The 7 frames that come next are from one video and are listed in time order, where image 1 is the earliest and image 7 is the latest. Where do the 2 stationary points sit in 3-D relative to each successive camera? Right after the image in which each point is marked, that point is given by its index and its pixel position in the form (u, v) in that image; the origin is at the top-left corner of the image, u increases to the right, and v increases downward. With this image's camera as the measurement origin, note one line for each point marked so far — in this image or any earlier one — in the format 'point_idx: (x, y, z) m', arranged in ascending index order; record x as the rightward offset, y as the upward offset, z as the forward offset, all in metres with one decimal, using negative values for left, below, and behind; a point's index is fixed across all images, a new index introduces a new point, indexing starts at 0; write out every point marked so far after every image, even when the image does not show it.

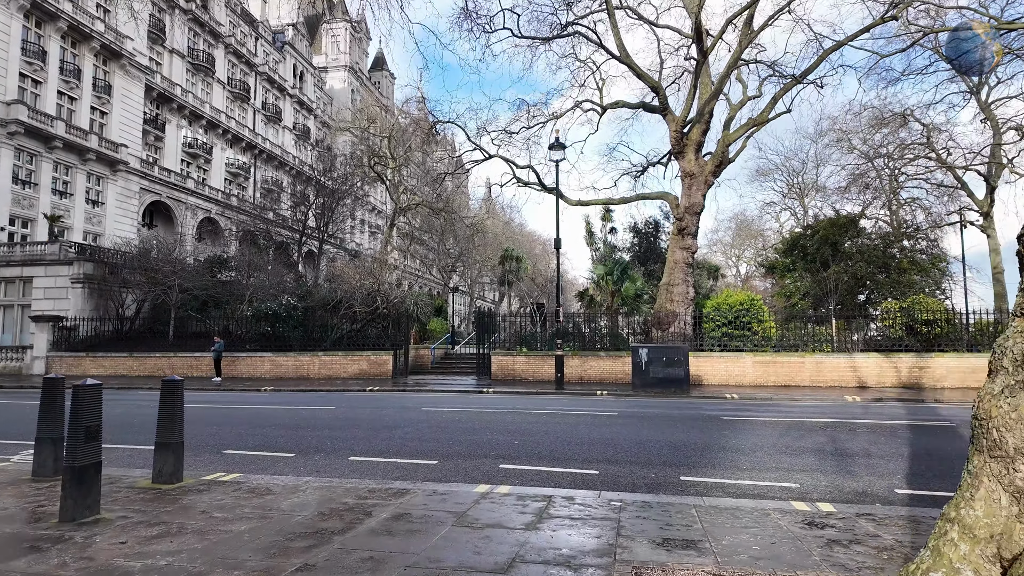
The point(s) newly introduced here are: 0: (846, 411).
0: (+6.8, -2.5, +11.9) m
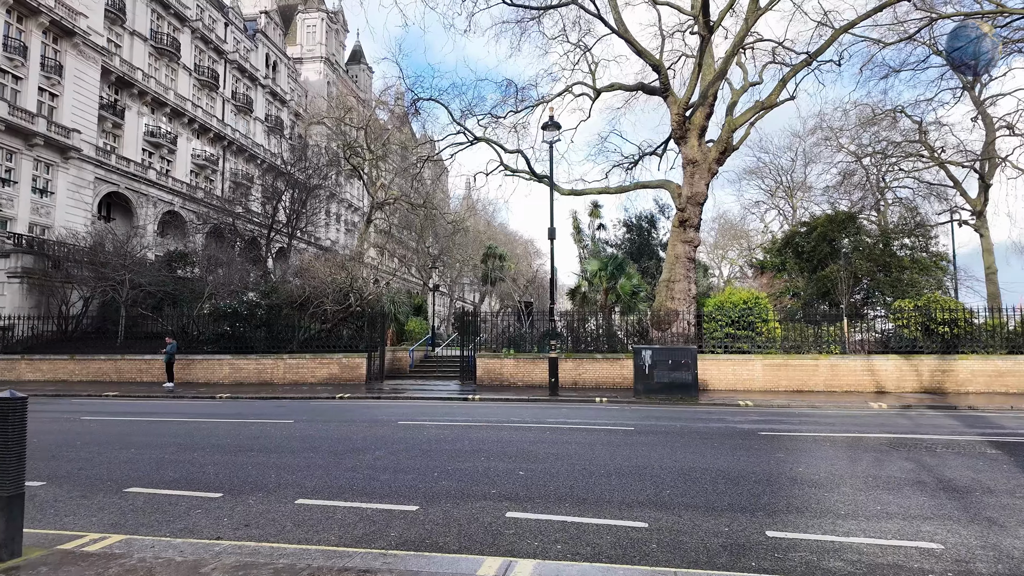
0: (+6.7, -2.4, +10.3) m
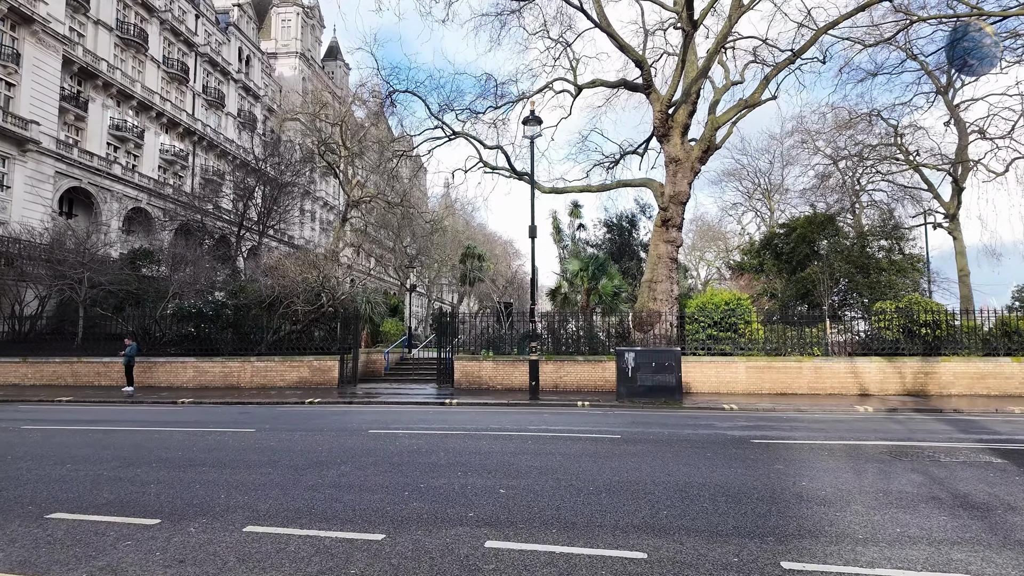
0: (+6.3, -2.4, +10.0) m
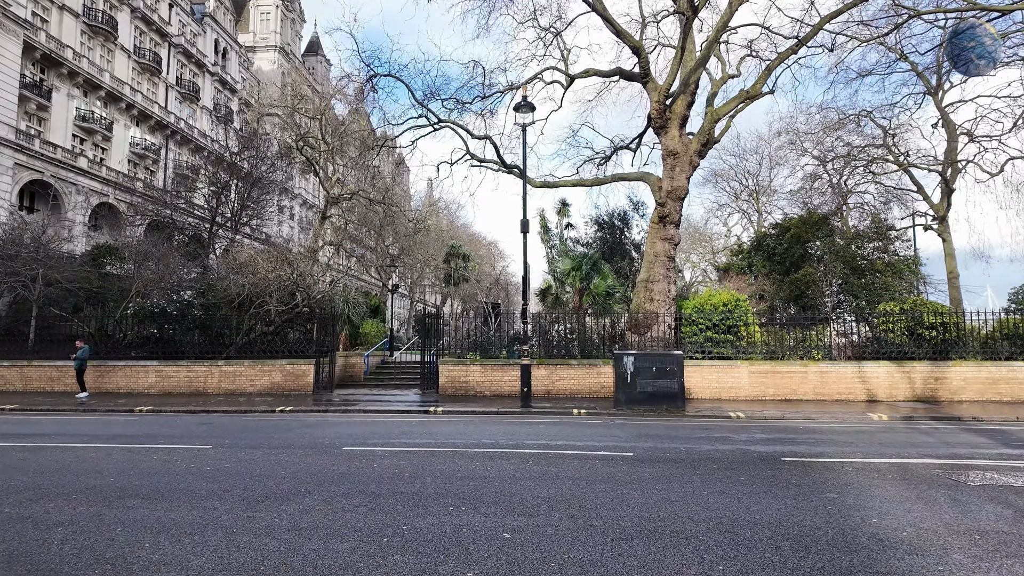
0: (+6.2, -2.4, +9.1) m
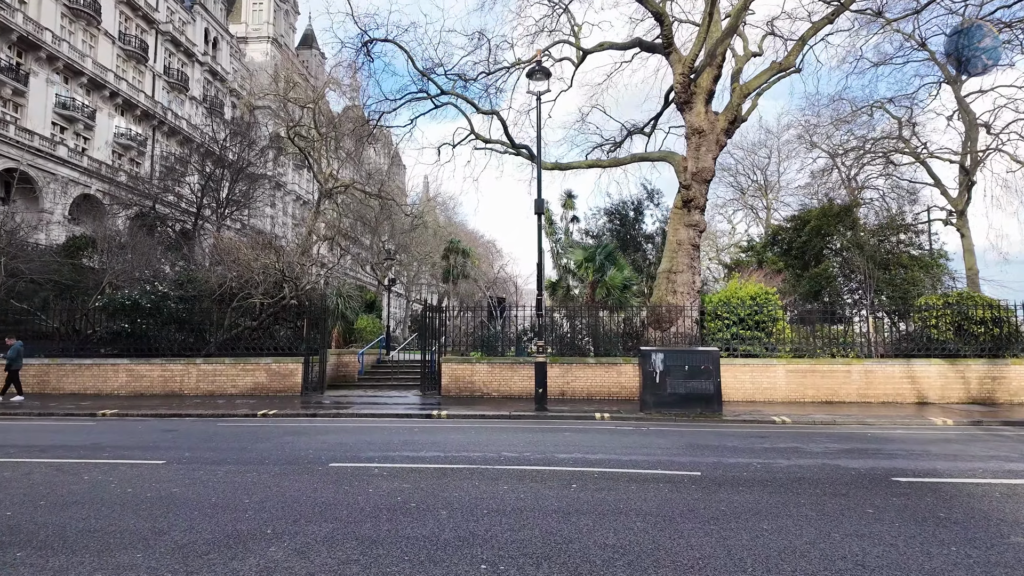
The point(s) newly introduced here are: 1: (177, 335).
0: (+6.6, -2.1, +7.5) m
1: (-9.6, -1.4, +16.7) m
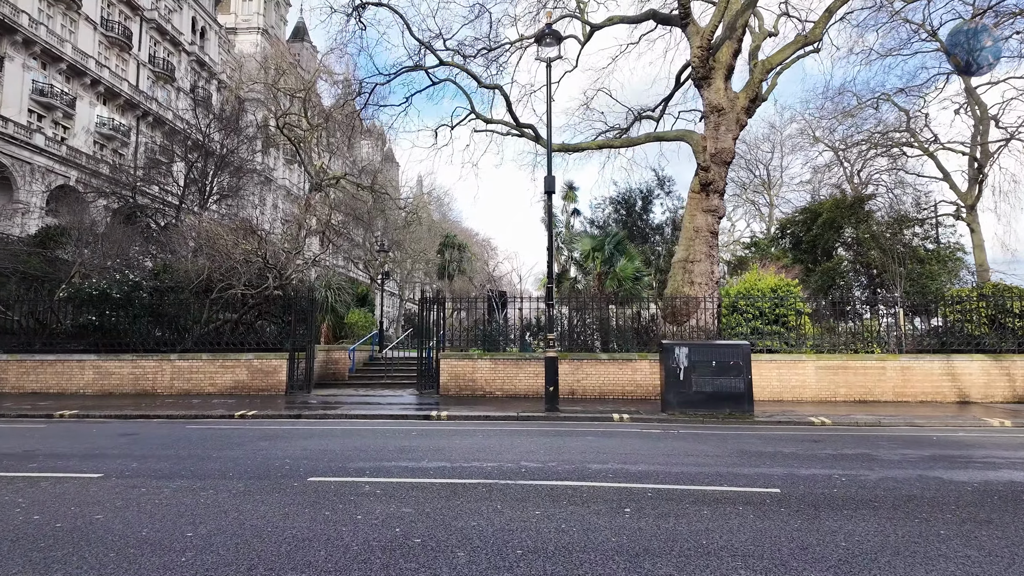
0: (+6.8, -1.9, +6.3) m
1: (-9.5, -1.1, +15.4) m
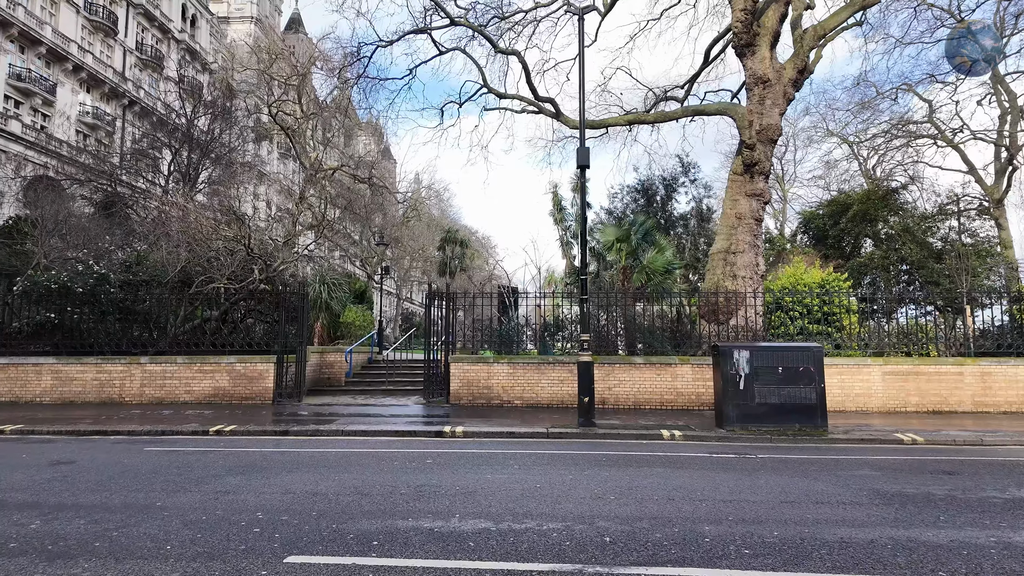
0: (+7.2, -1.8, +4.6) m
1: (-9.1, -1.0, +13.6) m
